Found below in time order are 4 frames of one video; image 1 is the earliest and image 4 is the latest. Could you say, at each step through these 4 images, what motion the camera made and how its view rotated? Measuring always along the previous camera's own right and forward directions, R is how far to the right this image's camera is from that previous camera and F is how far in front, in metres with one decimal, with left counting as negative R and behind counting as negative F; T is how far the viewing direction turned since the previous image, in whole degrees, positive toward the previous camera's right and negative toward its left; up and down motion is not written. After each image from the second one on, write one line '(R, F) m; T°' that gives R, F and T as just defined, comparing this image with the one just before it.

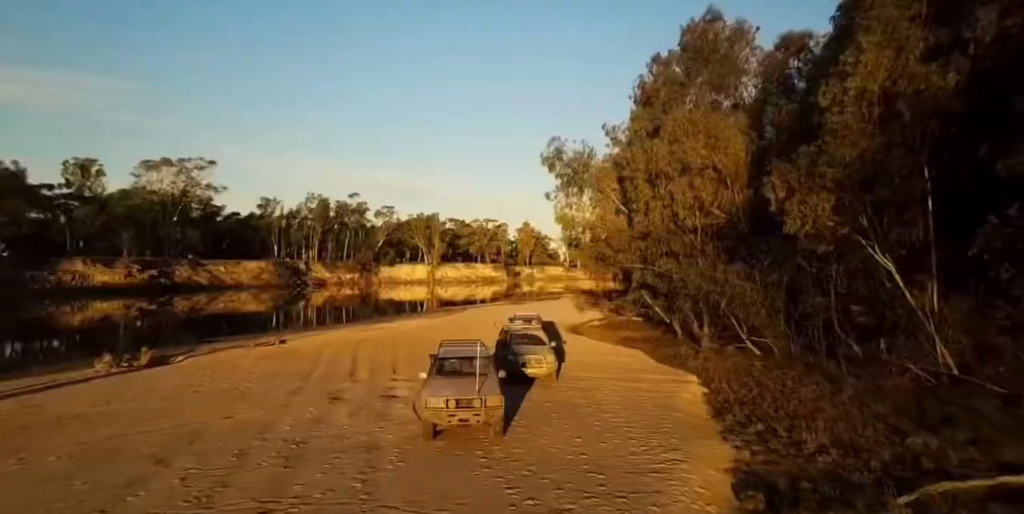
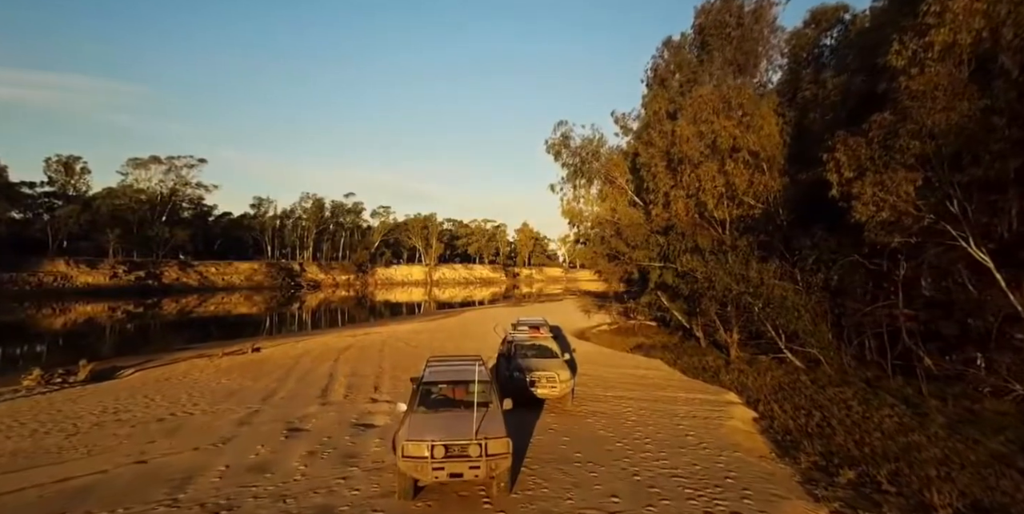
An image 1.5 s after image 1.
(-0.2, +2.8) m; 0°
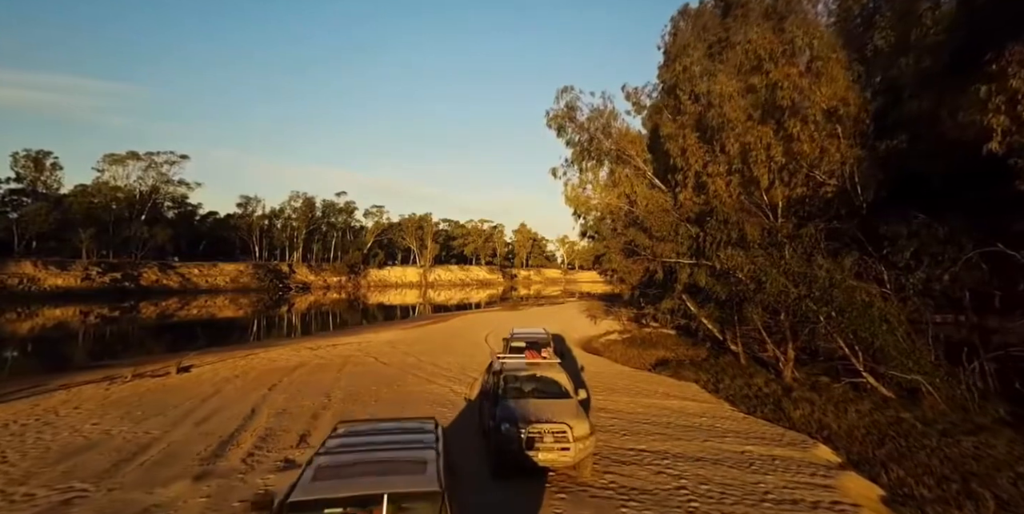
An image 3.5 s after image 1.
(+0.2, +4.6) m; 0°
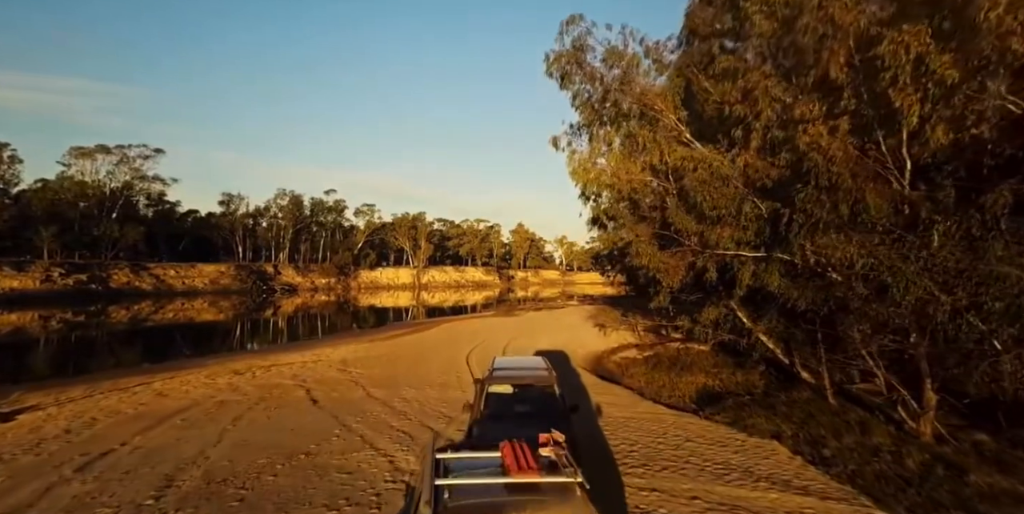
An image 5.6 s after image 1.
(+0.4, +5.9) m; 0°
